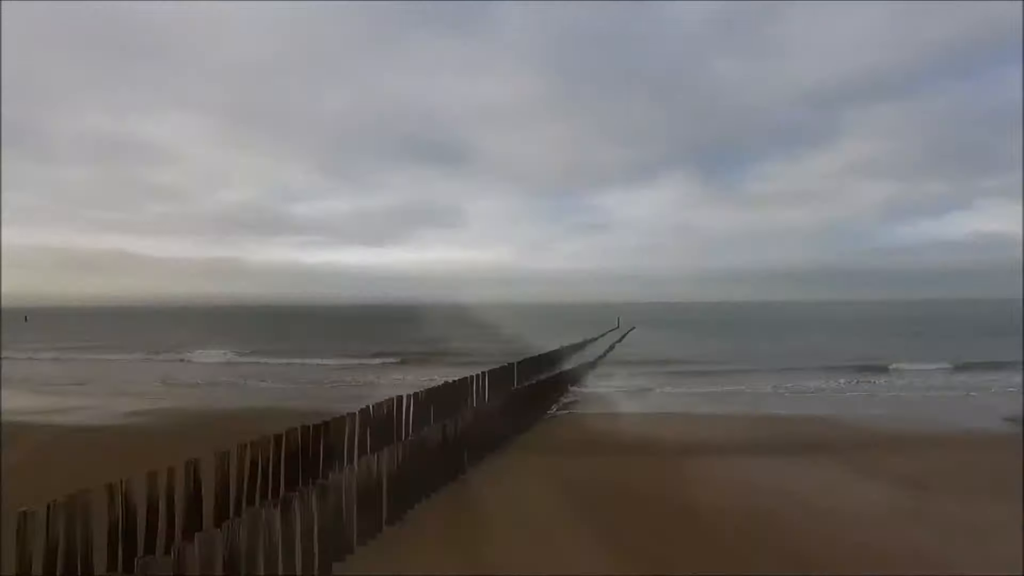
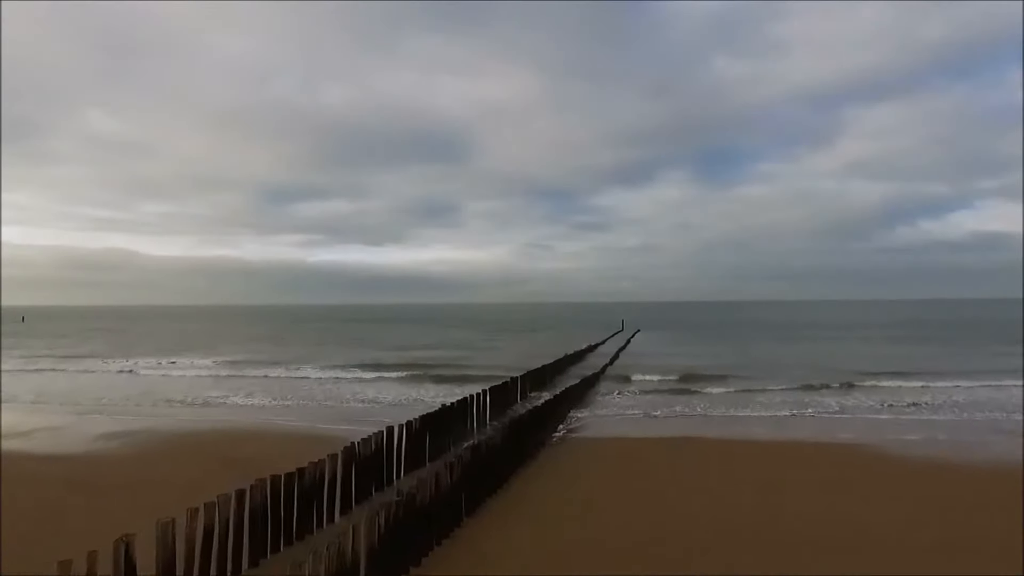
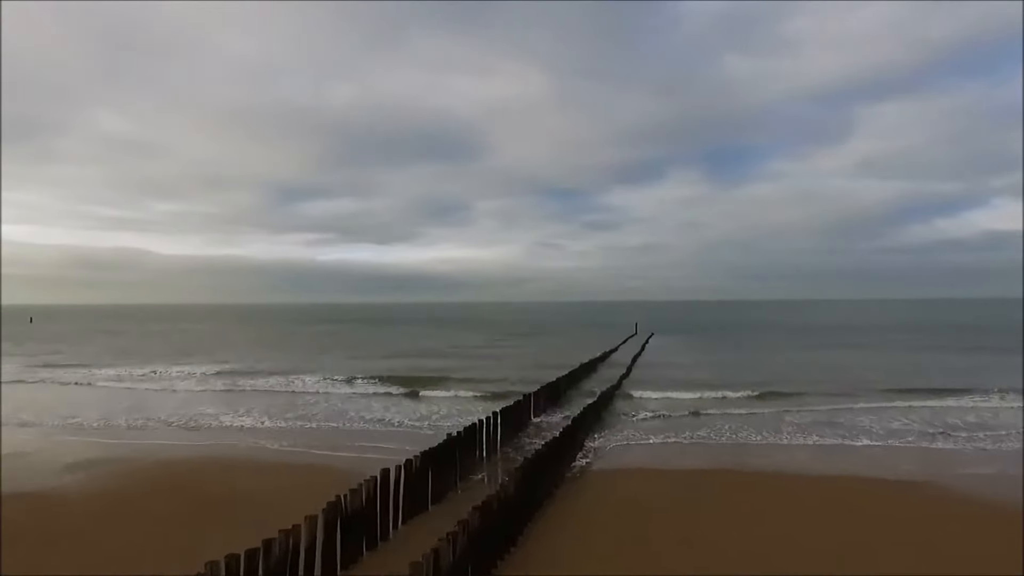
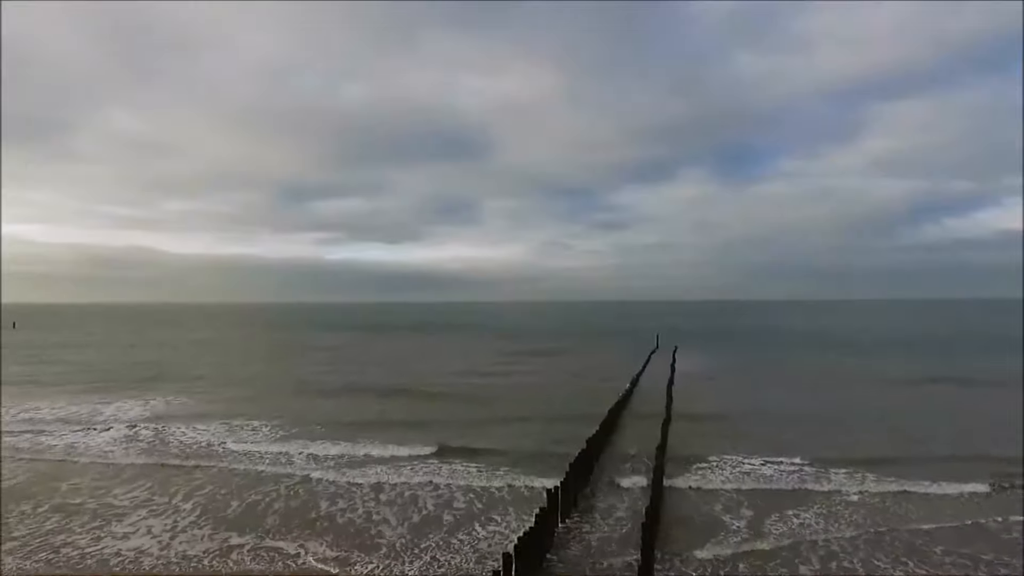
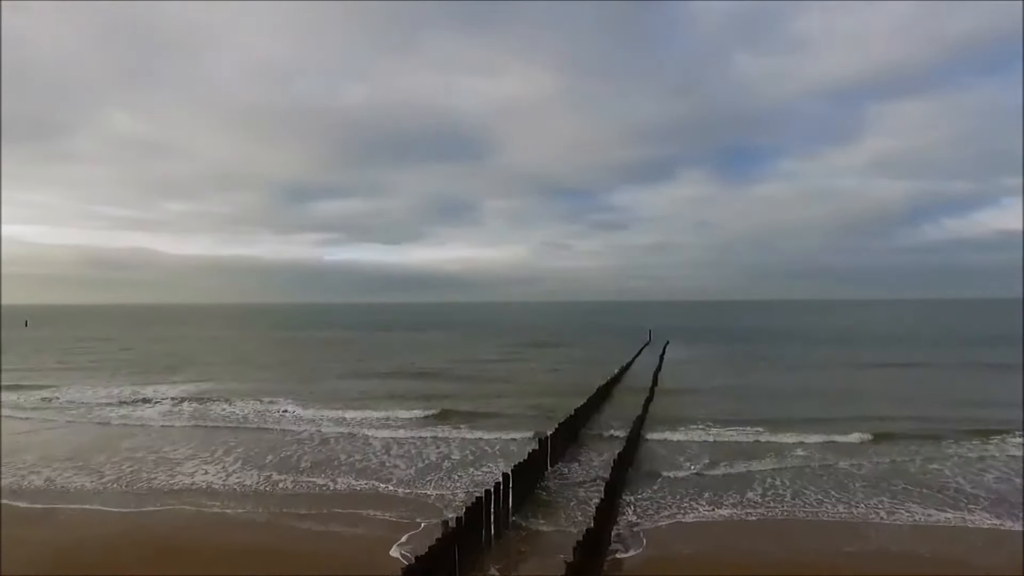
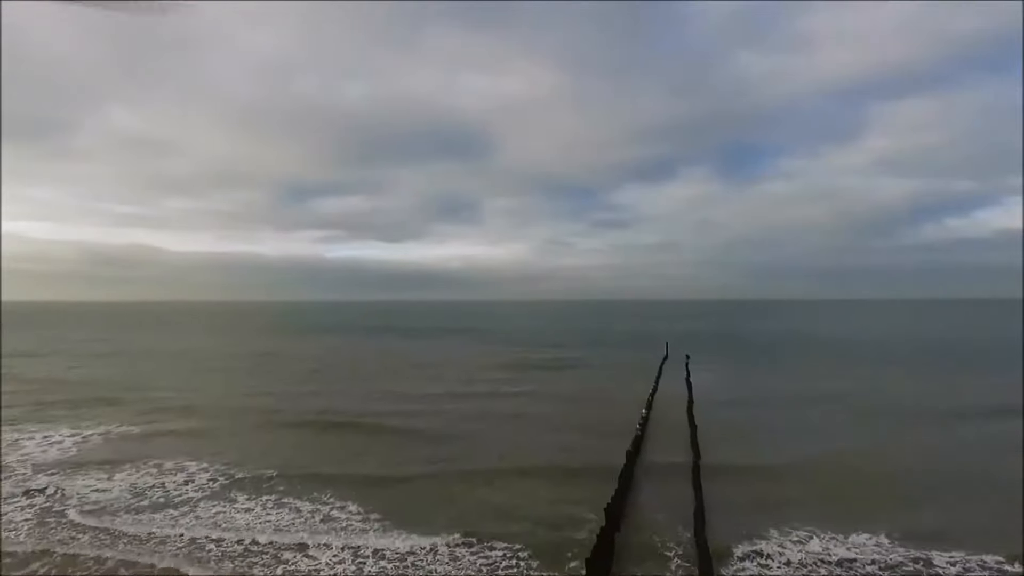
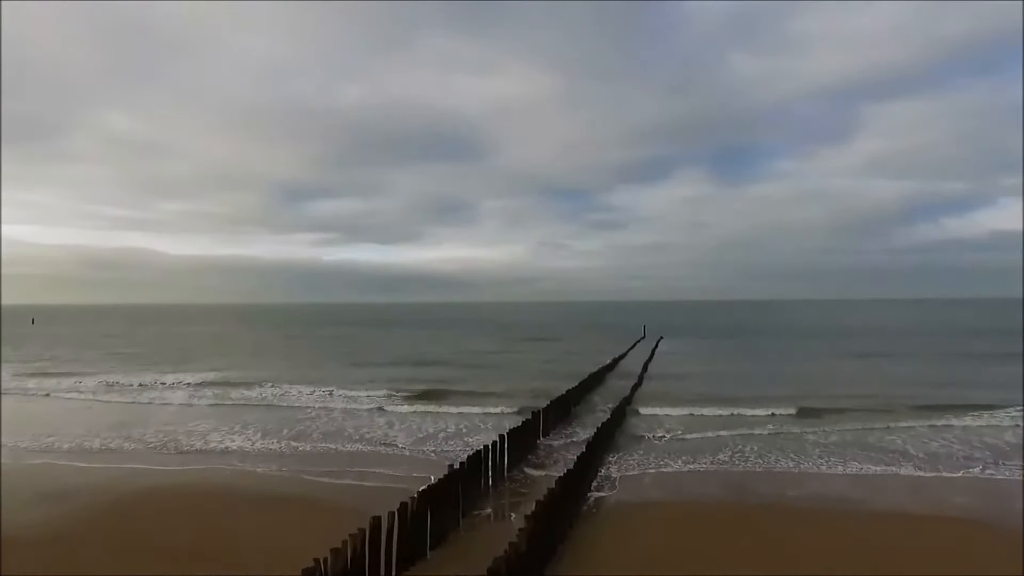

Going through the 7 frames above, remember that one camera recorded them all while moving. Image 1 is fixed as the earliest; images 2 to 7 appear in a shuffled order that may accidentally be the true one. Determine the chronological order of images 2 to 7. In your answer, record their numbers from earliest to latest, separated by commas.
2, 3, 7, 5, 4, 6
